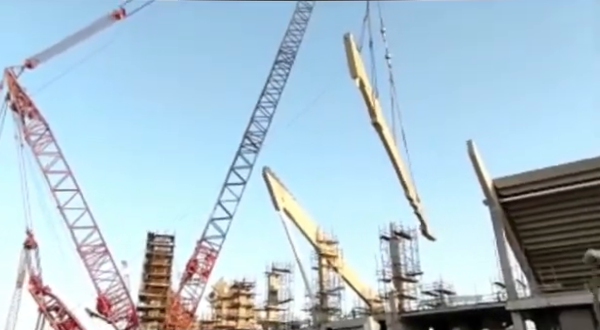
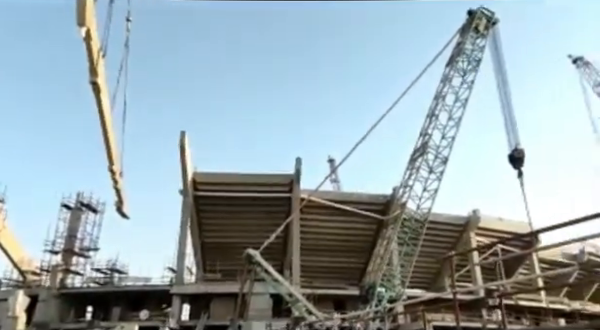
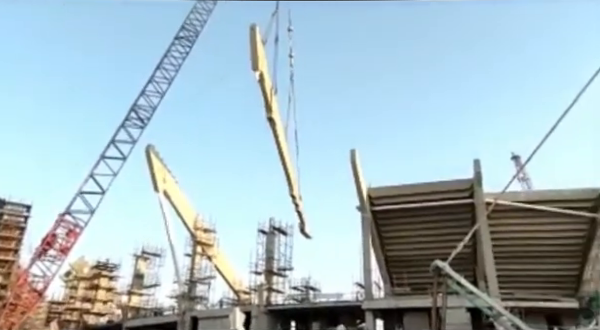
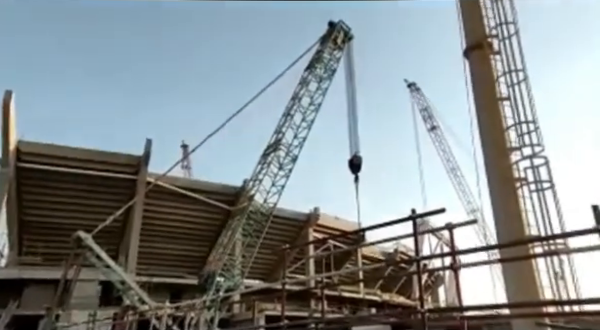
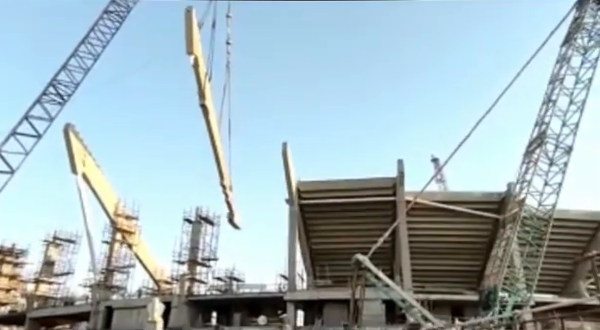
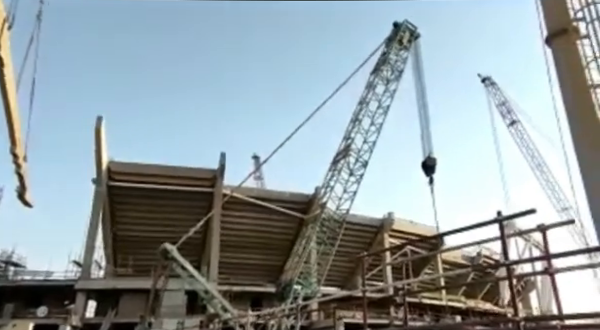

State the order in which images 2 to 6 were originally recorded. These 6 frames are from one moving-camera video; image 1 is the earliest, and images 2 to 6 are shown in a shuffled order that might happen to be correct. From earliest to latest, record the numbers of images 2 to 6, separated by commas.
3, 5, 2, 6, 4
